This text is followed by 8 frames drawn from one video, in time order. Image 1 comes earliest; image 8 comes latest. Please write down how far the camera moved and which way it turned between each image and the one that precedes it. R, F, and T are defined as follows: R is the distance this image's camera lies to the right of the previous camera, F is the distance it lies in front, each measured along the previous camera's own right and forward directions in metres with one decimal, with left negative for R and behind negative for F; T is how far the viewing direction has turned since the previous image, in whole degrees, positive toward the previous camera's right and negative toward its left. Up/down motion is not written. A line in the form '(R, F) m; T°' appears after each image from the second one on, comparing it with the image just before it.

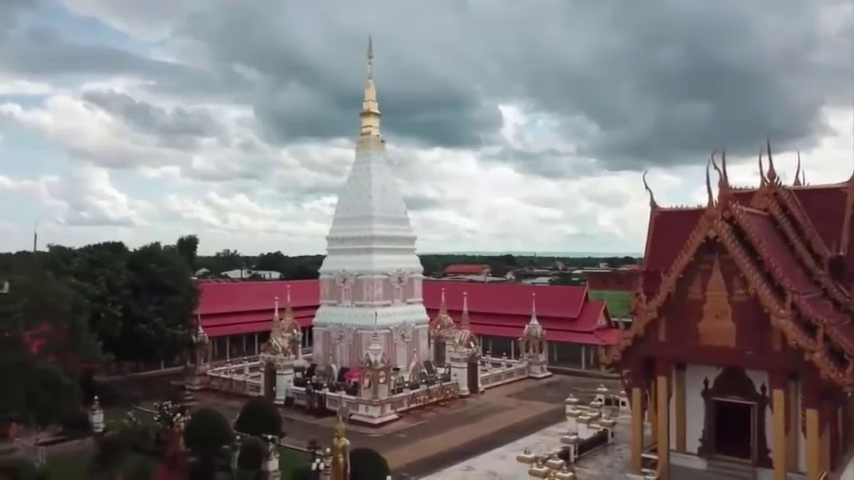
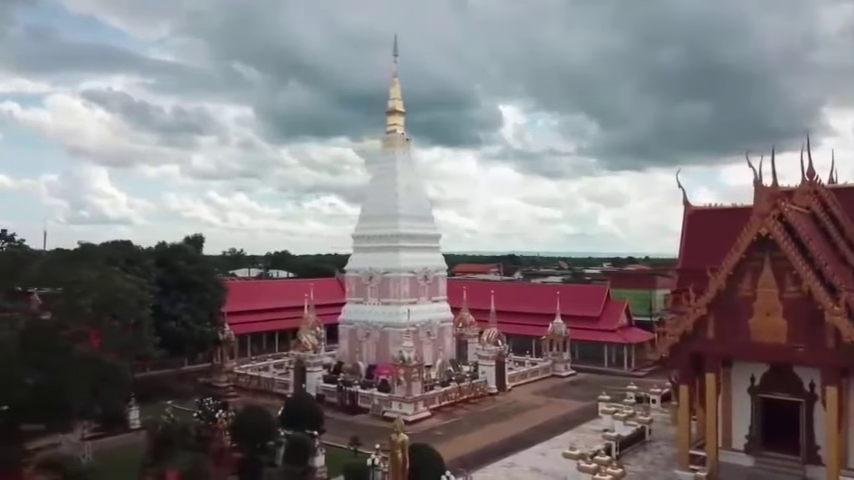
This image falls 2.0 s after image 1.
(-1.0, 0.0) m; 0°
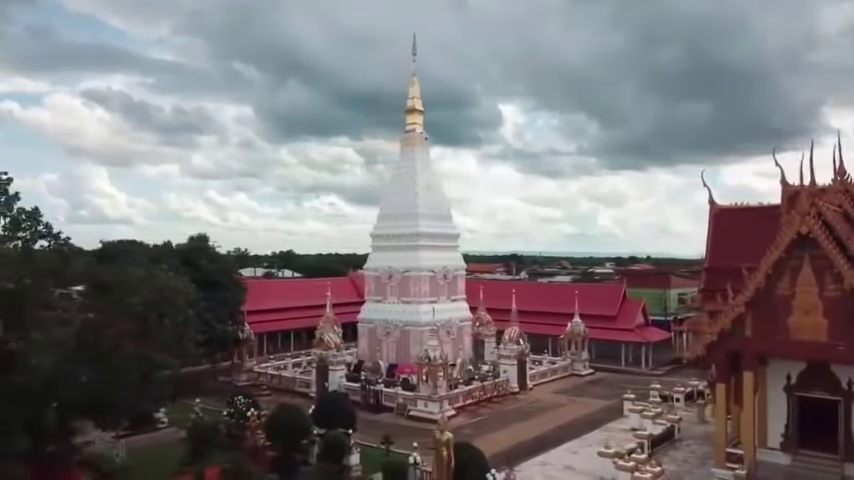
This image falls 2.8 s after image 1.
(-0.8, 0.0) m; 0°
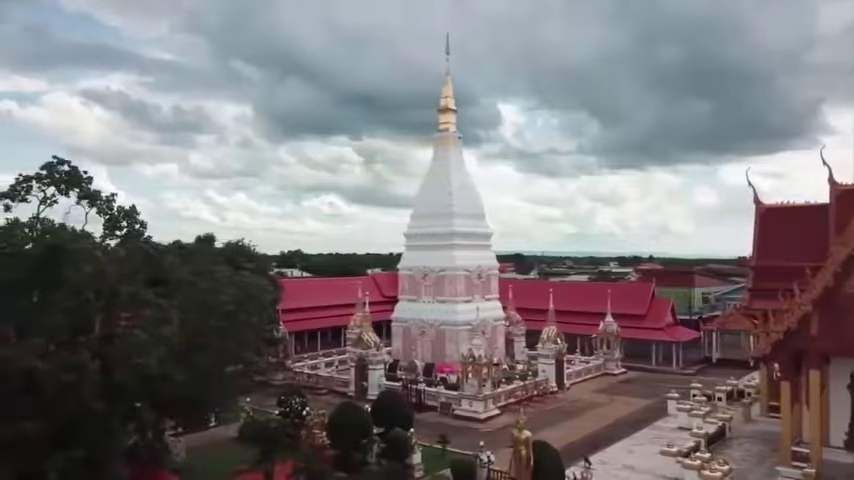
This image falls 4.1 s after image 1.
(-1.3, 0.0) m; 0°
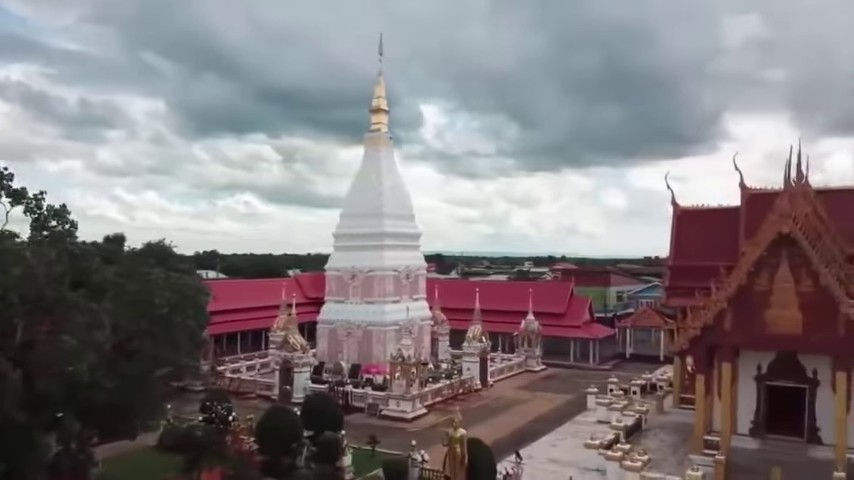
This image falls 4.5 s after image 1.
(-0.3, 0.0) m; +7°
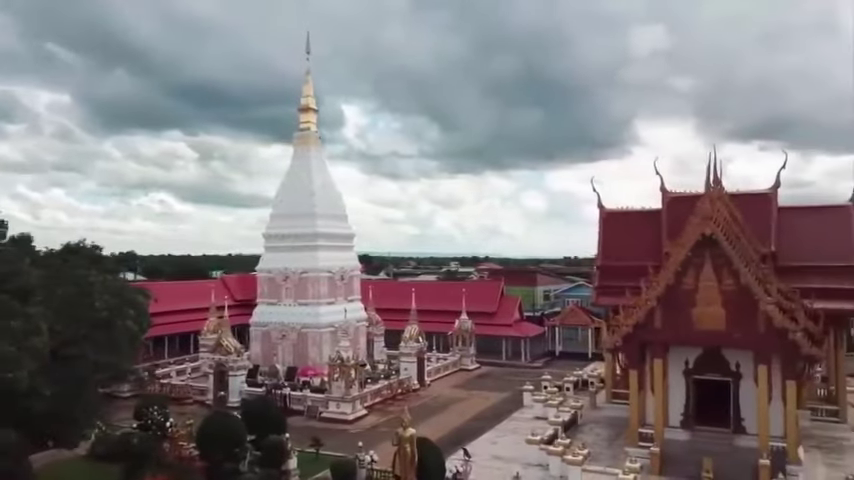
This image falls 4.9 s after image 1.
(-0.5, 0.0) m; +6°
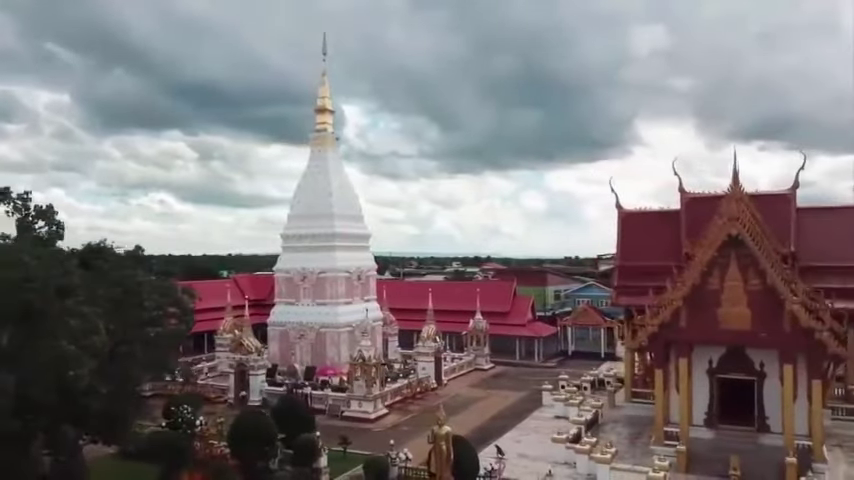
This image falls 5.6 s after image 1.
(-0.6, -0.2) m; 0°
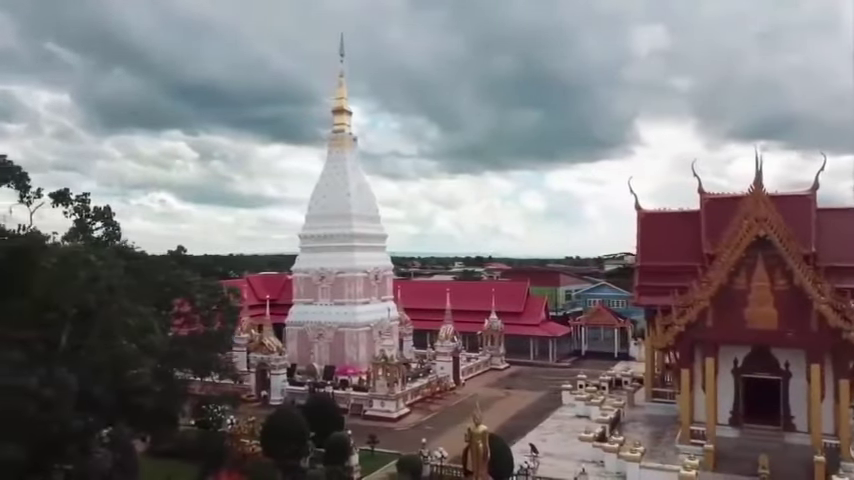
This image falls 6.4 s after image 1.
(-0.6, -0.1) m; 0°
